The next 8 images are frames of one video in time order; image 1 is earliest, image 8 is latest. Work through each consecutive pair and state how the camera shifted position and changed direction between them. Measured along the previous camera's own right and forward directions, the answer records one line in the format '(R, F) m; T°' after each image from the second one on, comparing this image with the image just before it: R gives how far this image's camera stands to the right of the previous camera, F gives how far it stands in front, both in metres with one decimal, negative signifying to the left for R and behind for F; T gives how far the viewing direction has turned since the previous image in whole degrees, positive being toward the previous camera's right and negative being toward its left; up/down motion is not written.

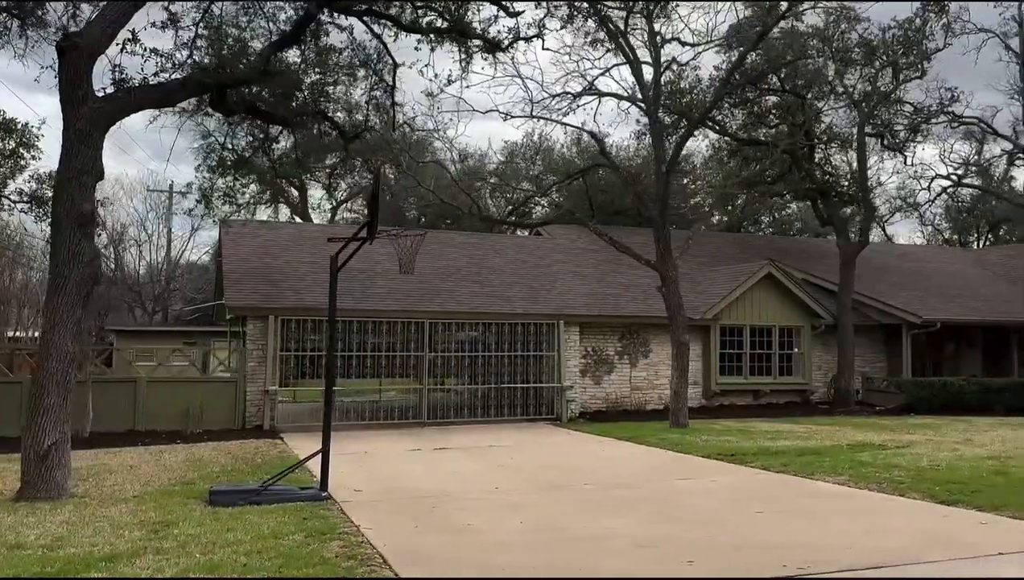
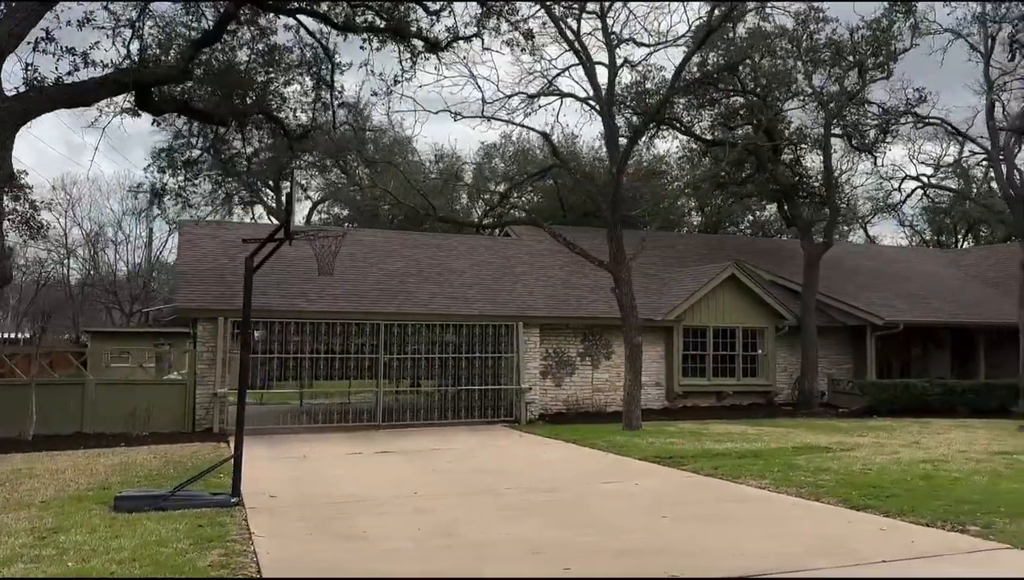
(+0.8, +0.1) m; 0°
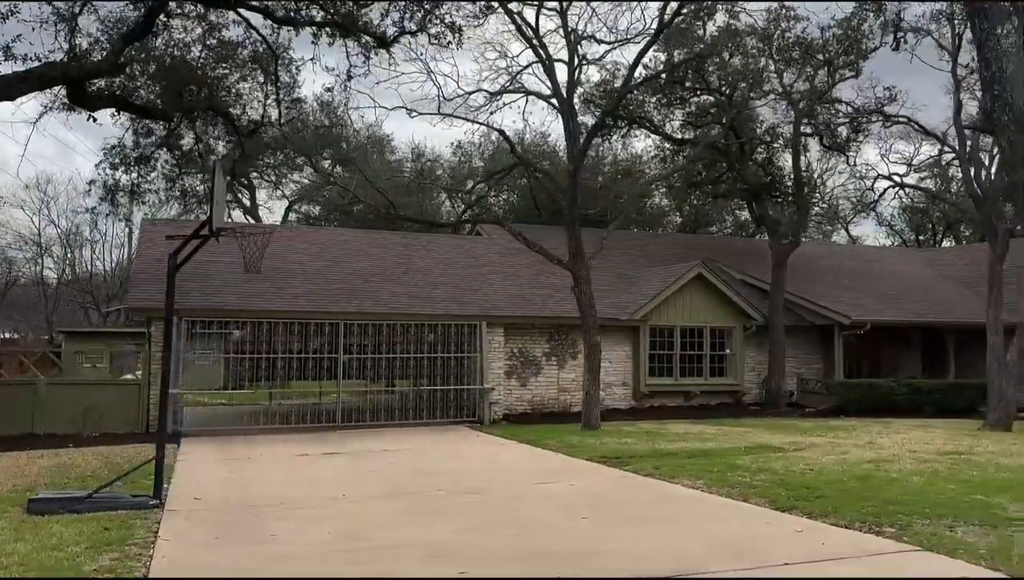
(+0.7, +0.1) m; 0°
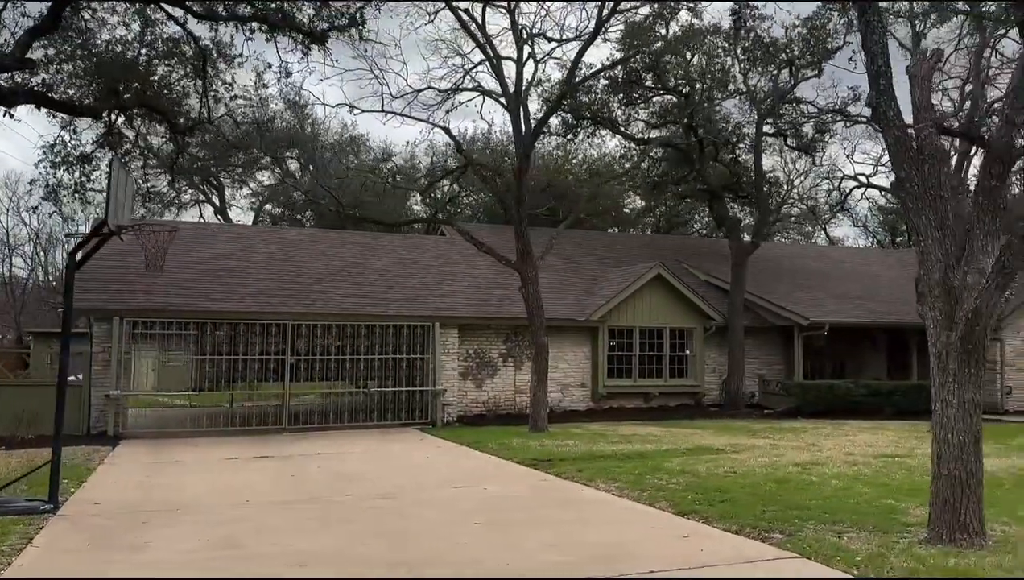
(+0.9, +0.2) m; 0°
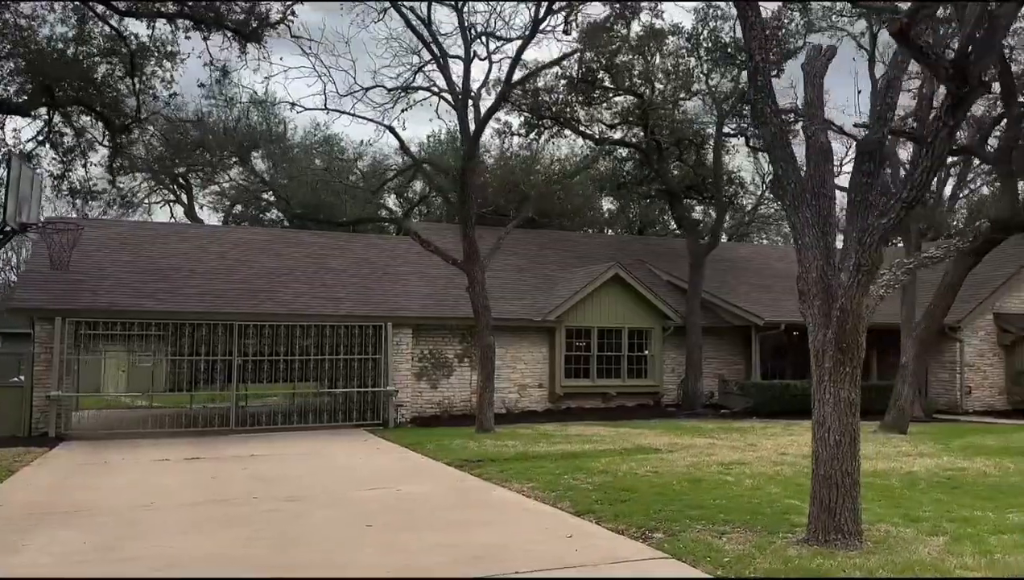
(+0.9, +0.1) m; +1°
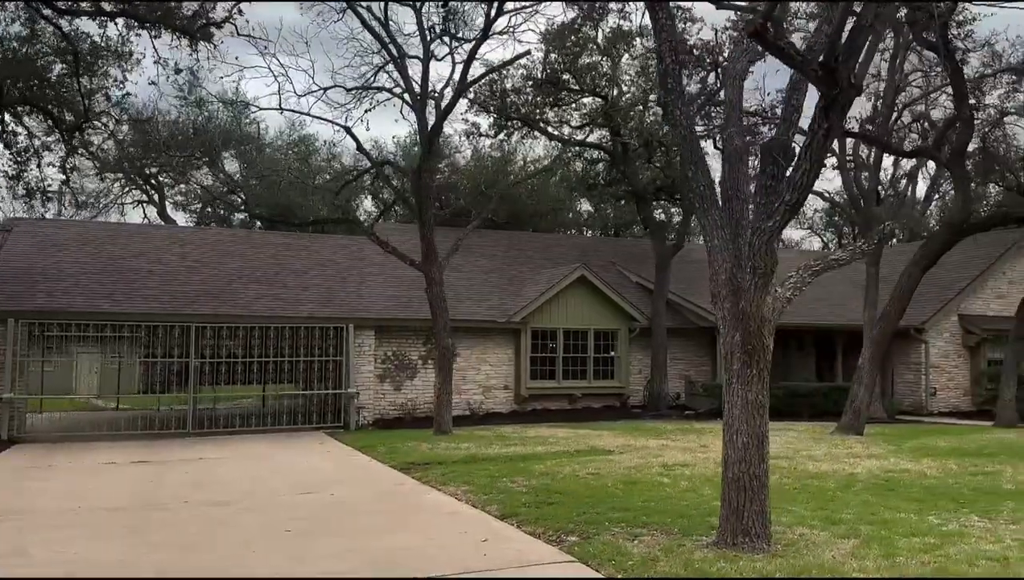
(+0.6, 0.0) m; +1°
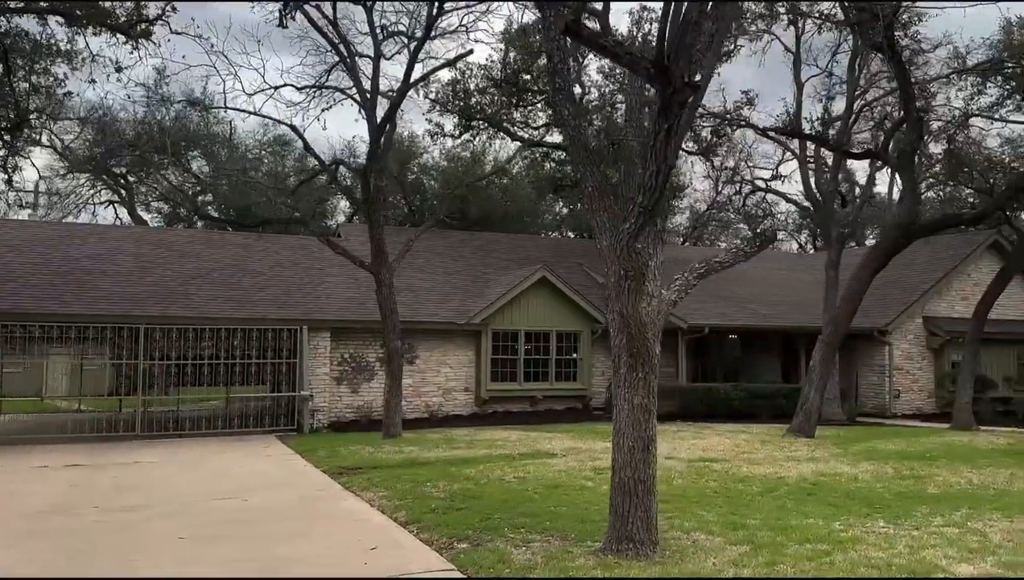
(+0.8, +0.1) m; +1°
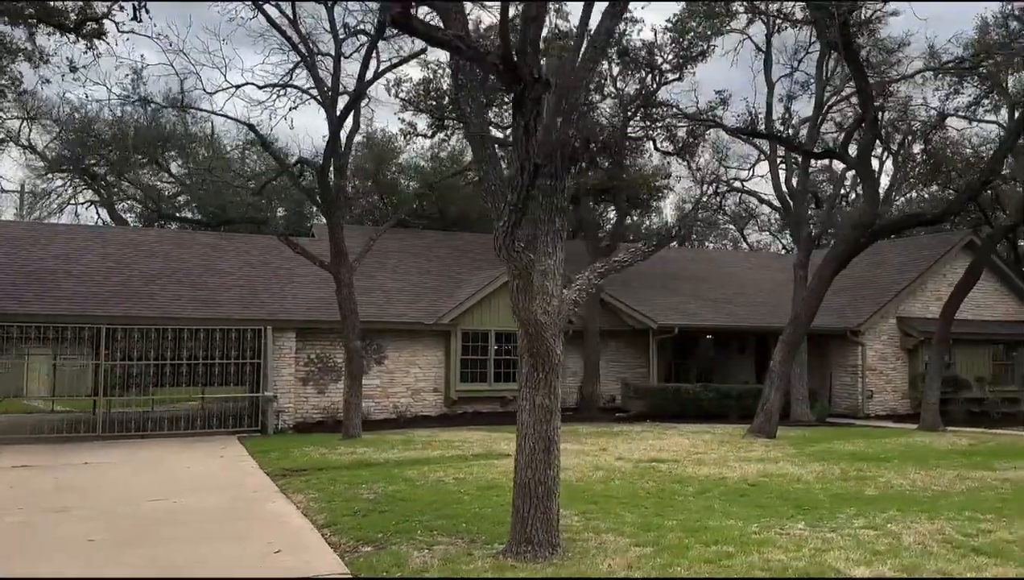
(+0.7, +0.1) m; 0°
